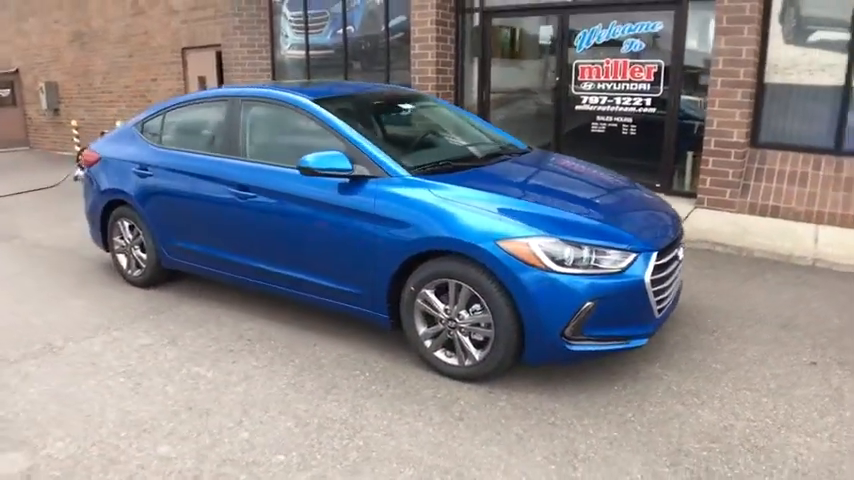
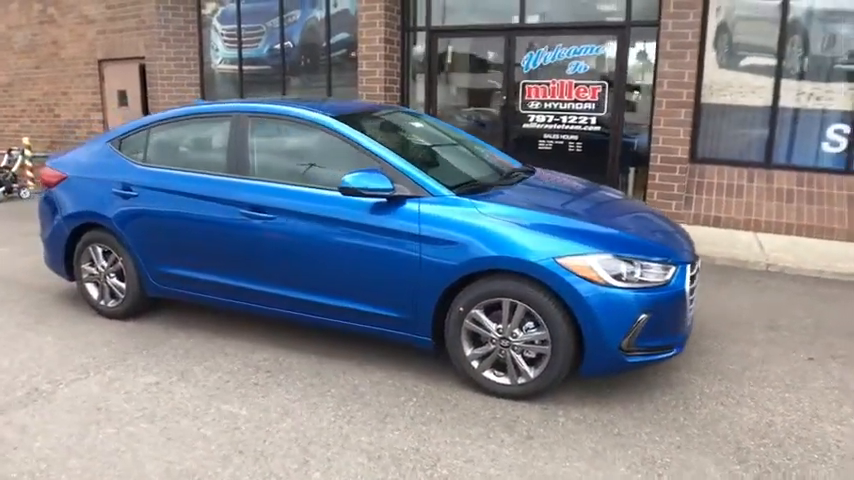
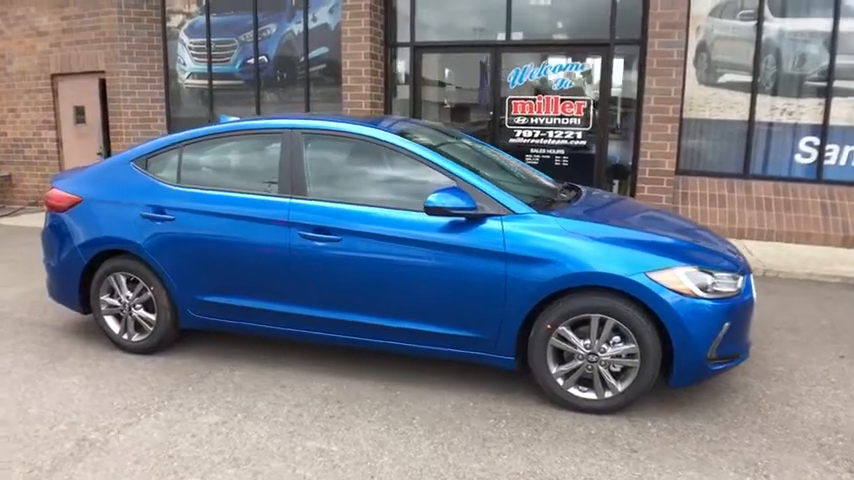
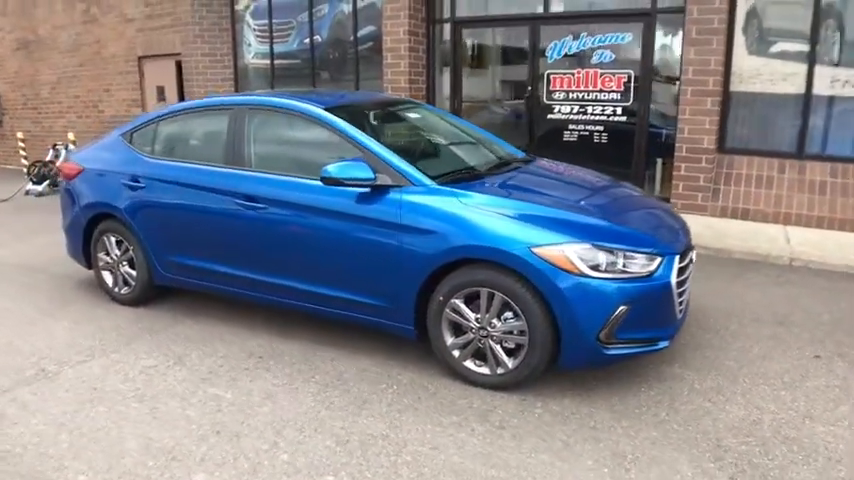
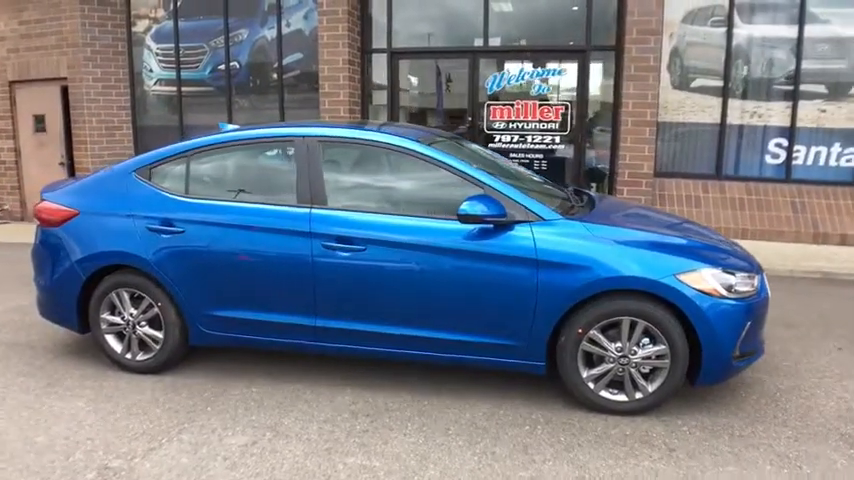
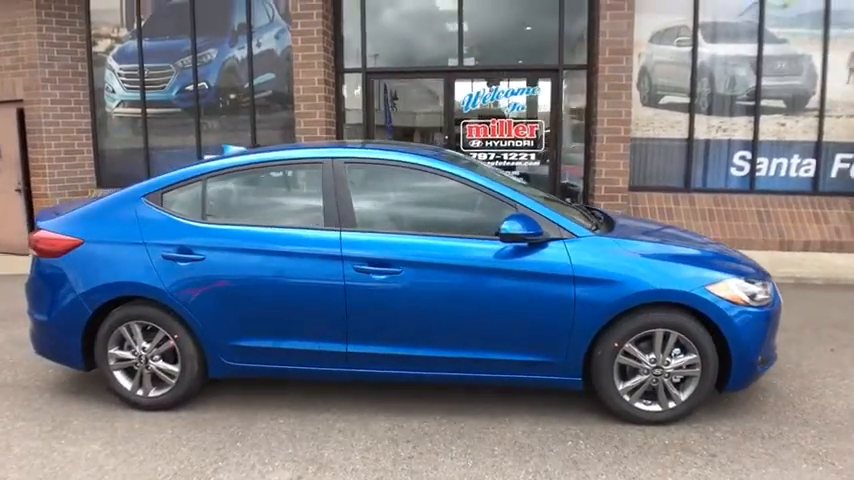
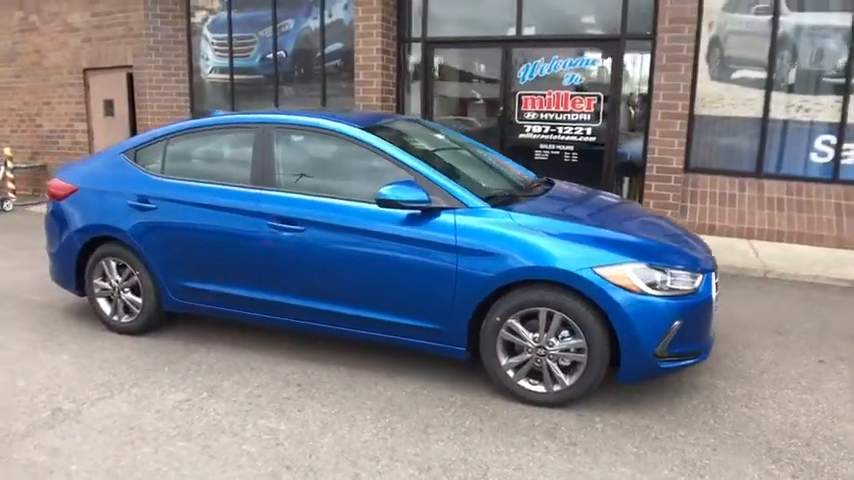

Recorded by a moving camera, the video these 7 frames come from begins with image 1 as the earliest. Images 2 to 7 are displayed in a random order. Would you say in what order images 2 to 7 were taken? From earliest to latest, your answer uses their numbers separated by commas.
4, 2, 7, 3, 5, 6
